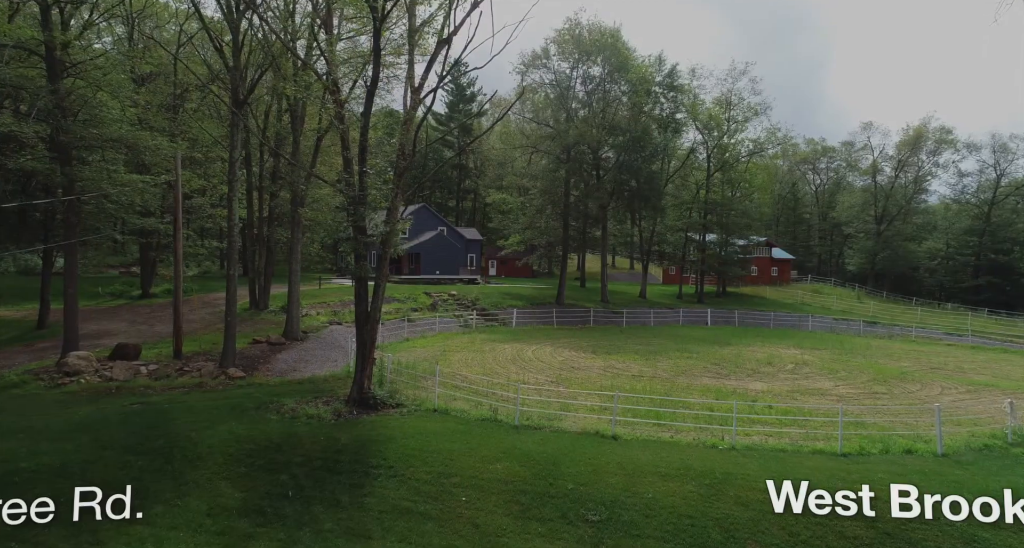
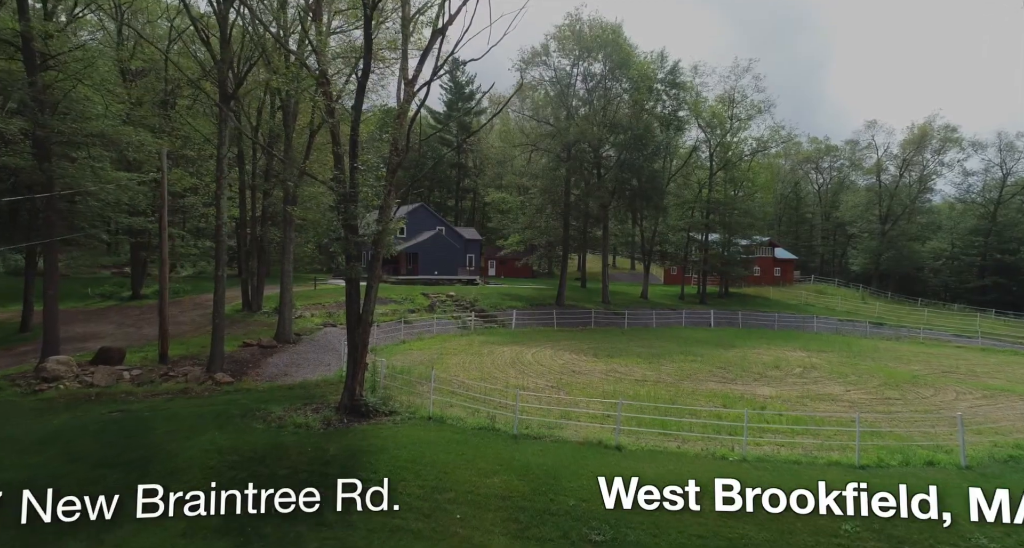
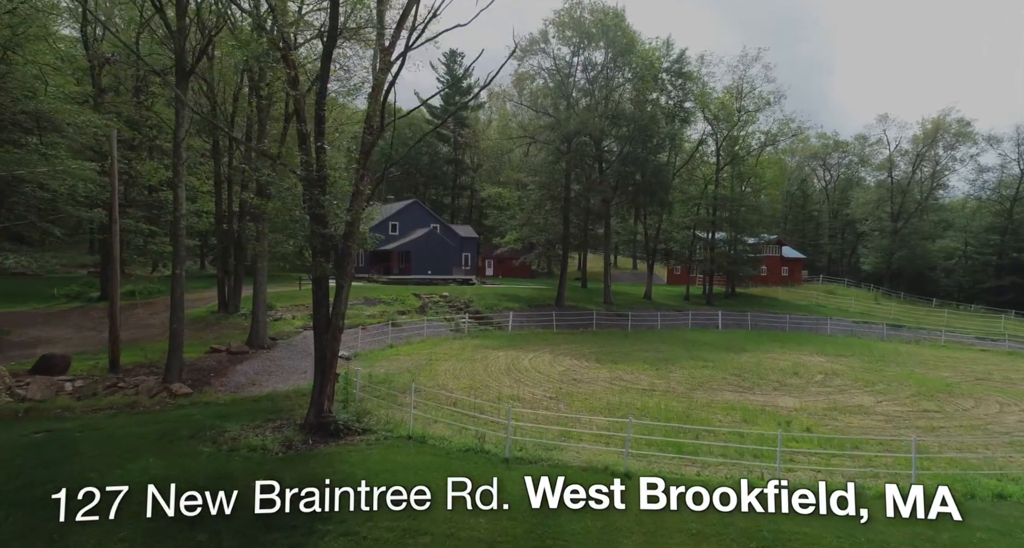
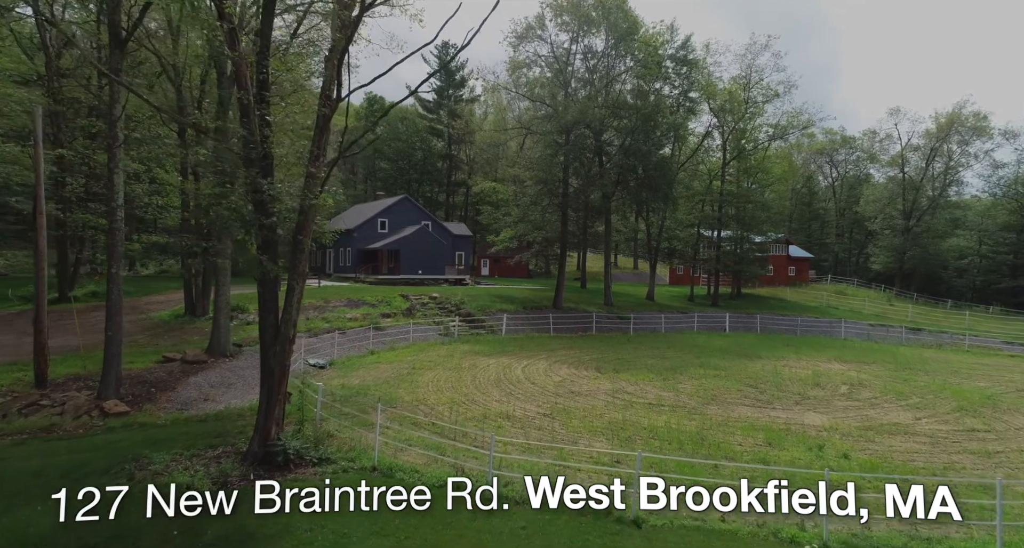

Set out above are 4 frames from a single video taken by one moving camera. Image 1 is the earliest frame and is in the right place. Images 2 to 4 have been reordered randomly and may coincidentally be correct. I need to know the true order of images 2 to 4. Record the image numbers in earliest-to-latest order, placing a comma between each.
2, 3, 4
